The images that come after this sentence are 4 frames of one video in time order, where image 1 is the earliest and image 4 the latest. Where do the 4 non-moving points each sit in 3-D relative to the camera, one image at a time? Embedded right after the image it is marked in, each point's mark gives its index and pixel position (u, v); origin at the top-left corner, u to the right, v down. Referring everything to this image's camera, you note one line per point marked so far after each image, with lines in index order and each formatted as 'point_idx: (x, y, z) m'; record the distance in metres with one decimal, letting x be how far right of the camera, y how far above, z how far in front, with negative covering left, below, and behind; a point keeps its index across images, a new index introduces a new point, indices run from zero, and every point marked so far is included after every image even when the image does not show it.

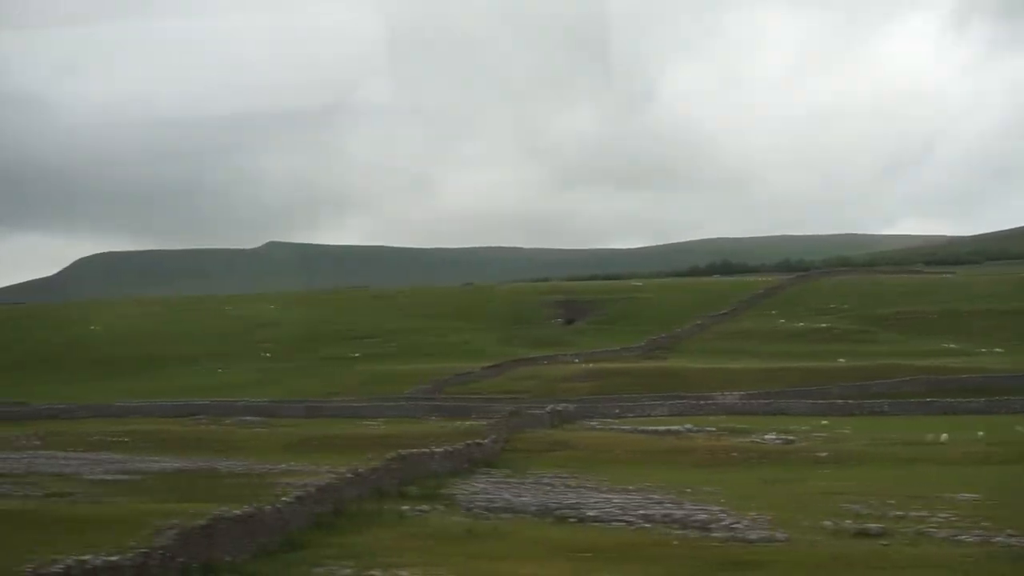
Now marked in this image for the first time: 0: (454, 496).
0: (-0.9, -3.2, +13.5) m
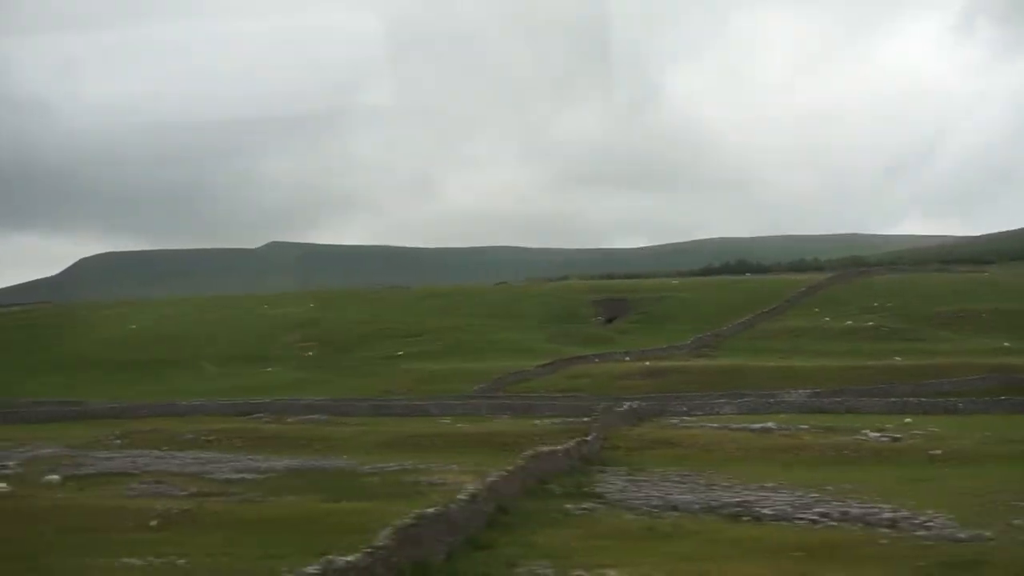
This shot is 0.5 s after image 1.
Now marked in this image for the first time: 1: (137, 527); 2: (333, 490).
0: (+1.4, -3.1, +13.2) m
1: (-4.7, -3.0, +11.1) m
2: (-2.7, -3.0, +13.4) m
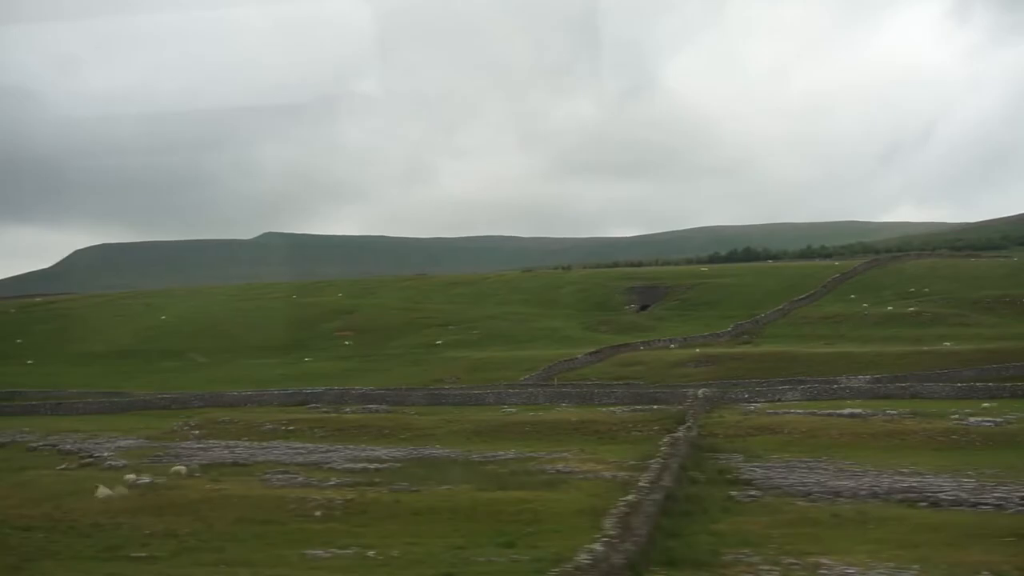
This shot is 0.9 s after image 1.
0: (+3.5, -2.8, +12.9) m
1: (-2.5, -2.8, +10.8) m
2: (-0.6, -2.8, +13.1) m
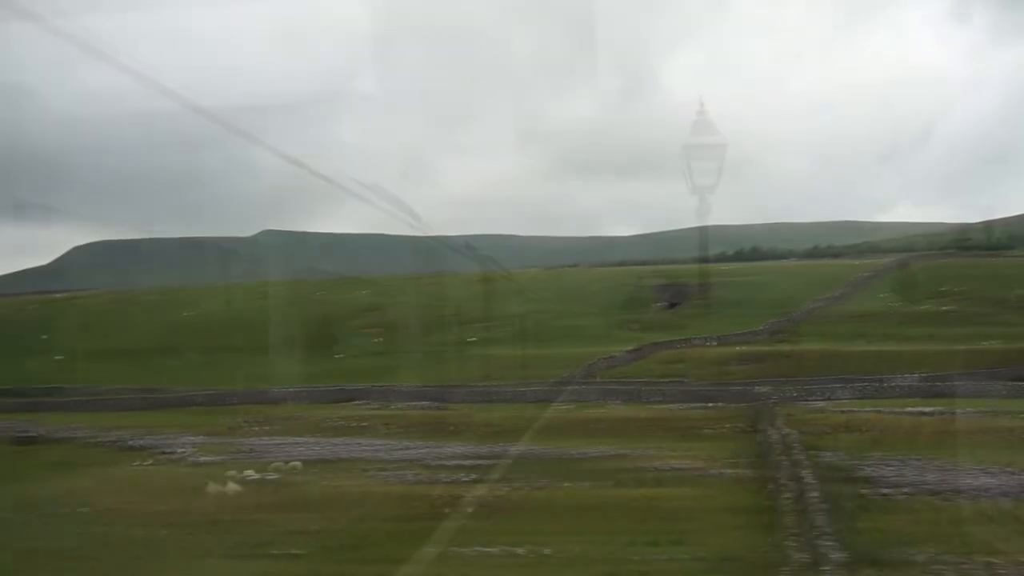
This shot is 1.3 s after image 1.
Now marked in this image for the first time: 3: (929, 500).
0: (+5.2, -2.7, +12.7) m
1: (-0.9, -2.7, +10.6) m
2: (+1.0, -2.7, +12.9) m
3: (+5.1, -2.7, +11.2) m
